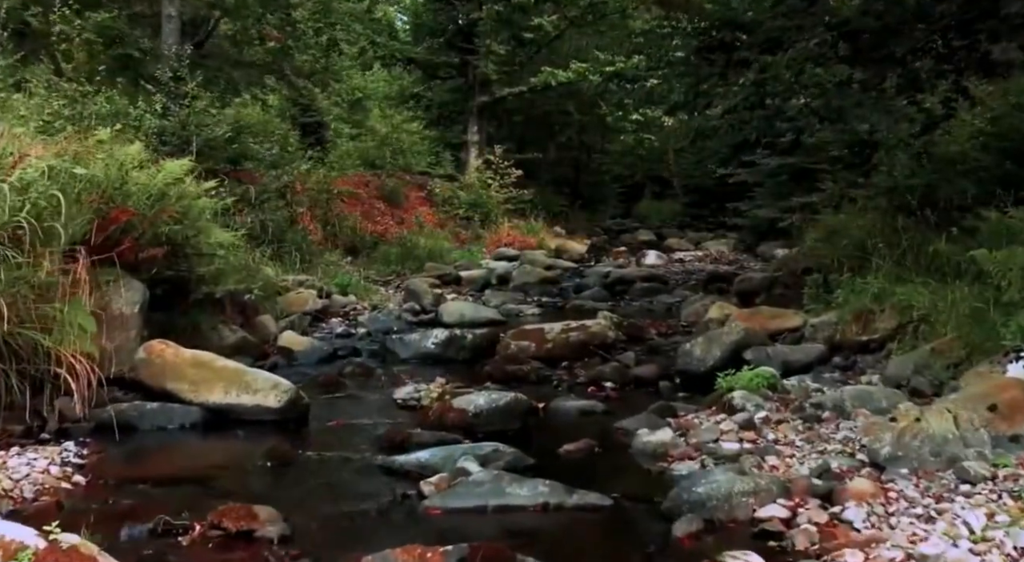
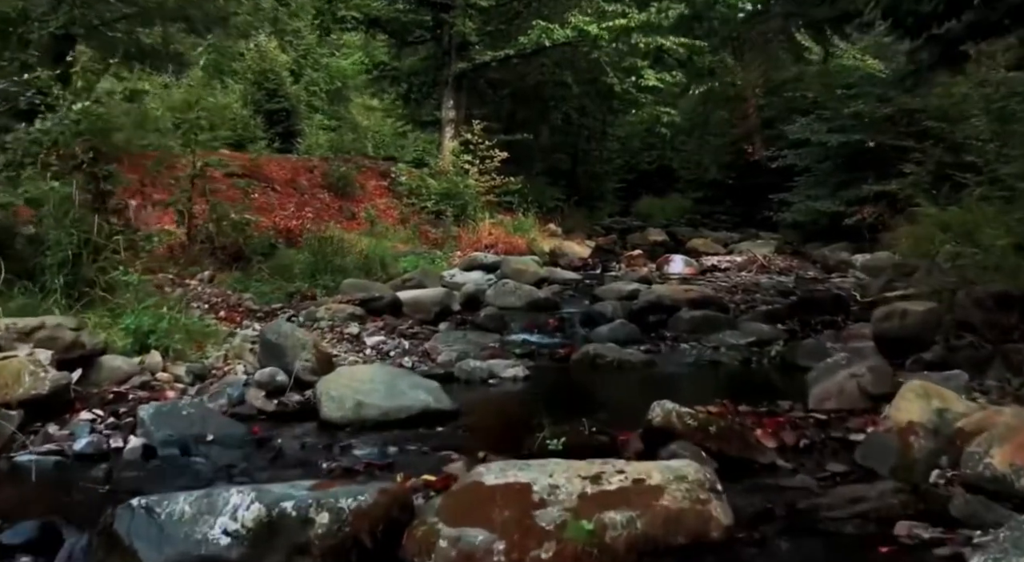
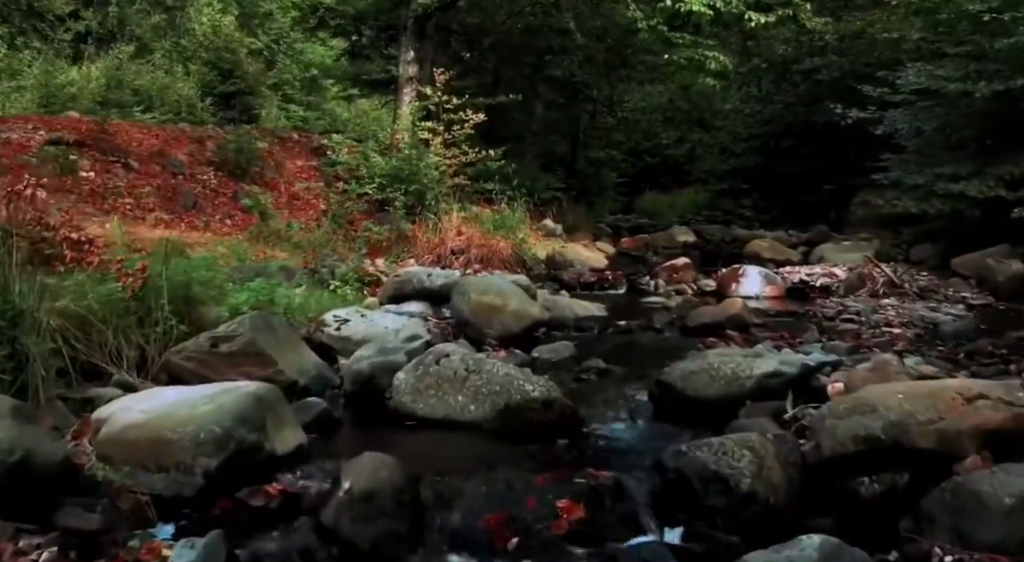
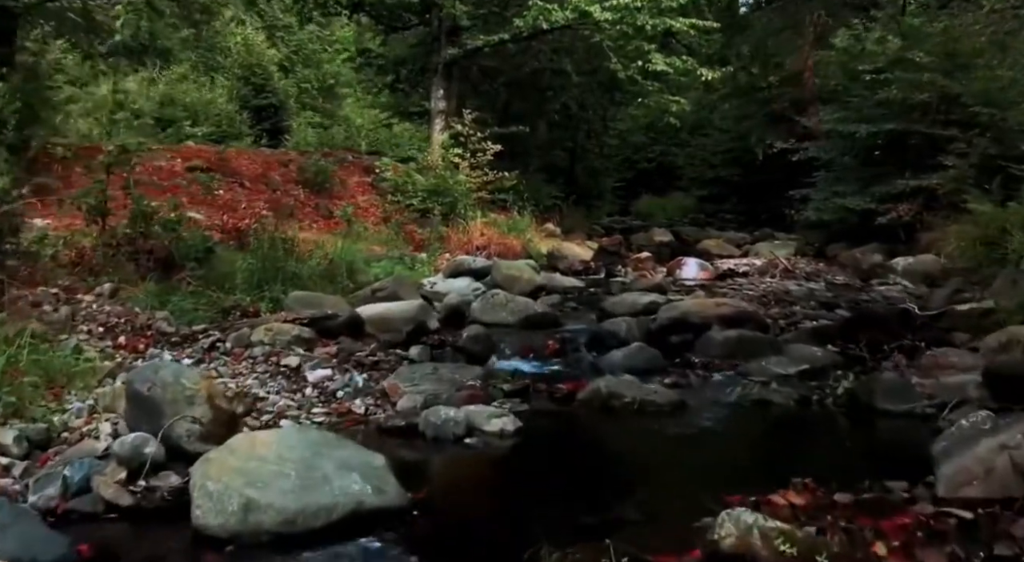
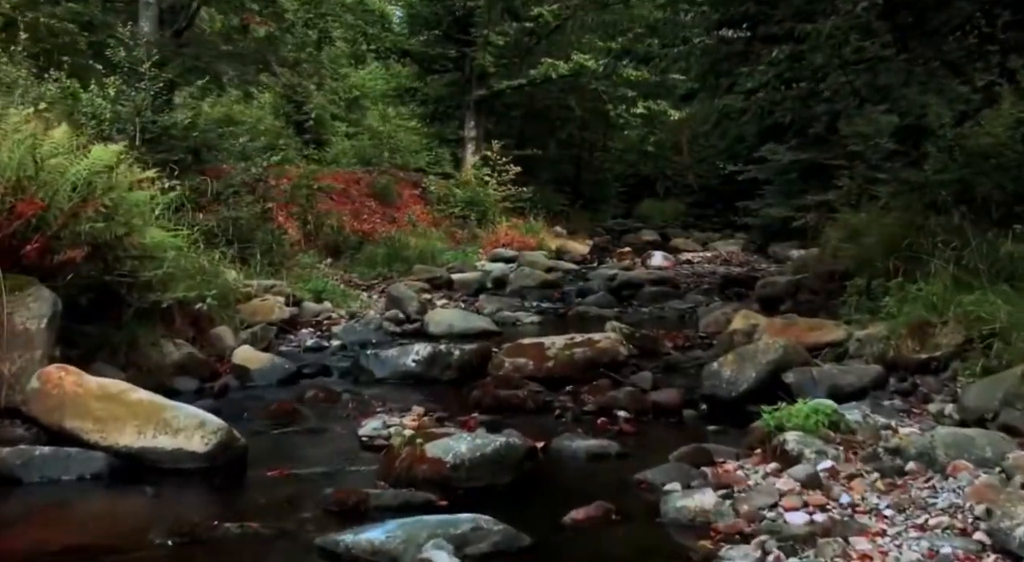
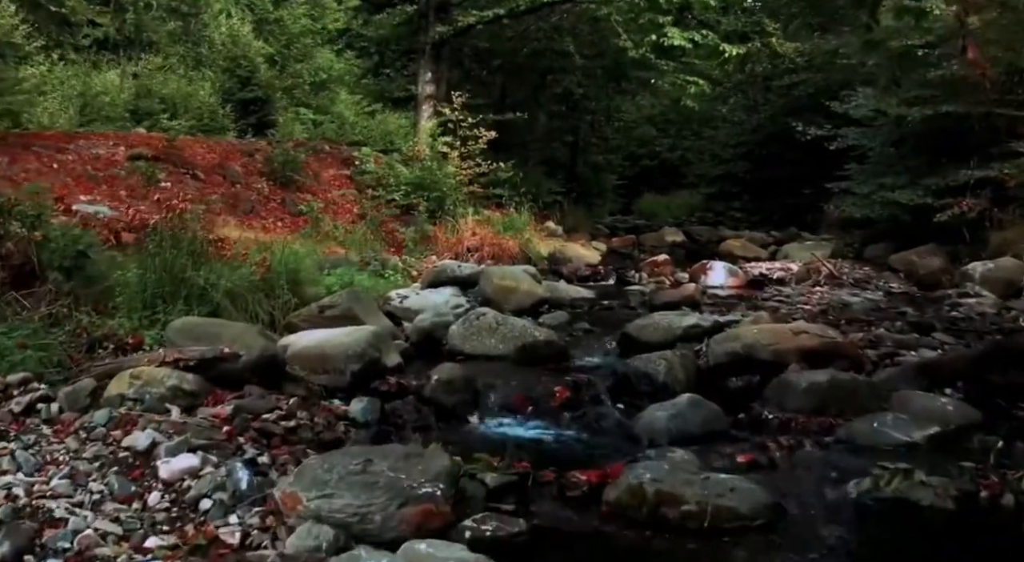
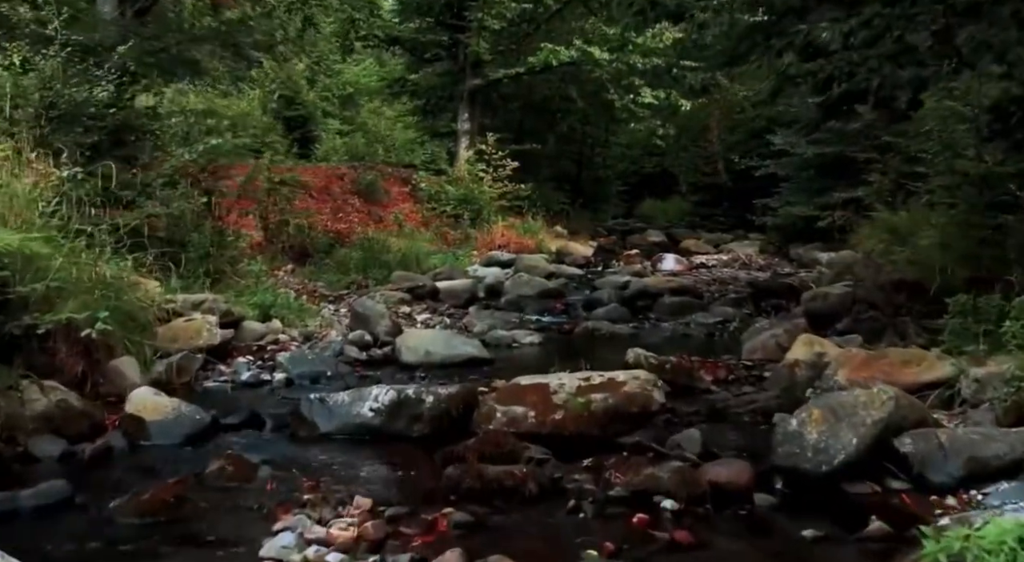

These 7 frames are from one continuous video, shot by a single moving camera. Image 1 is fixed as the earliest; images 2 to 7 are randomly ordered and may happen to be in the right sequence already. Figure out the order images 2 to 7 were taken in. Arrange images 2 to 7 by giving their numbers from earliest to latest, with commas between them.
5, 7, 2, 4, 6, 3
